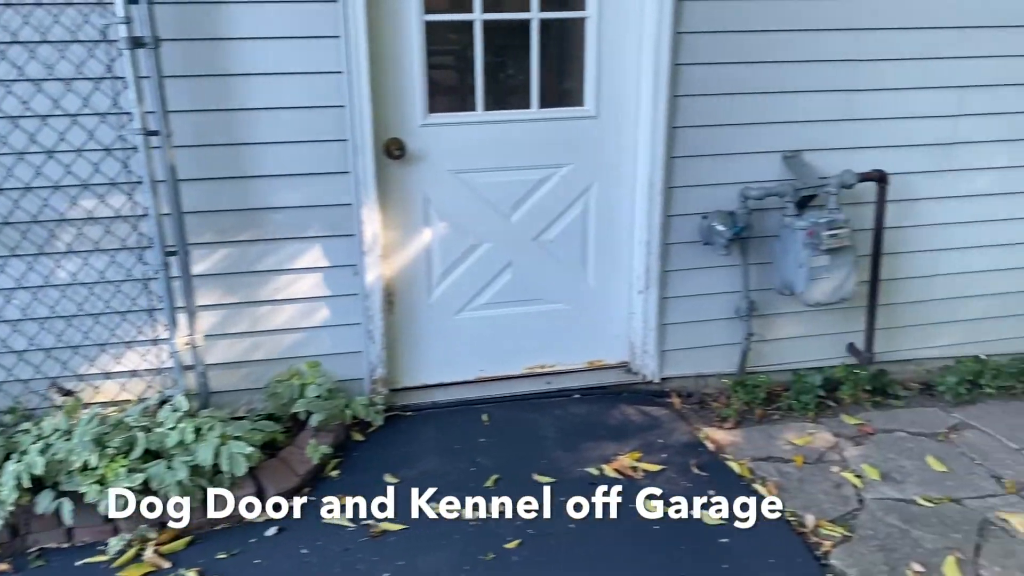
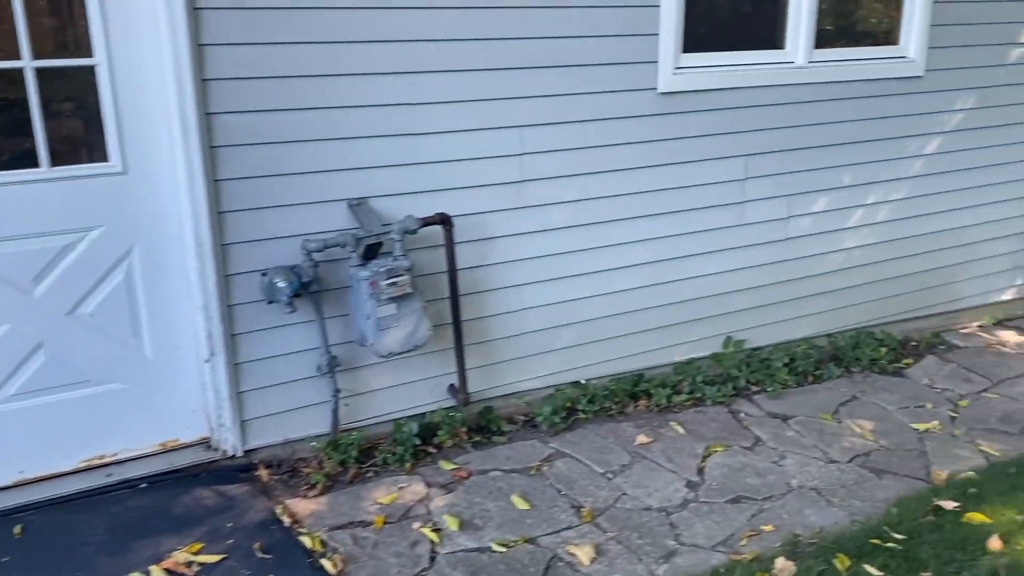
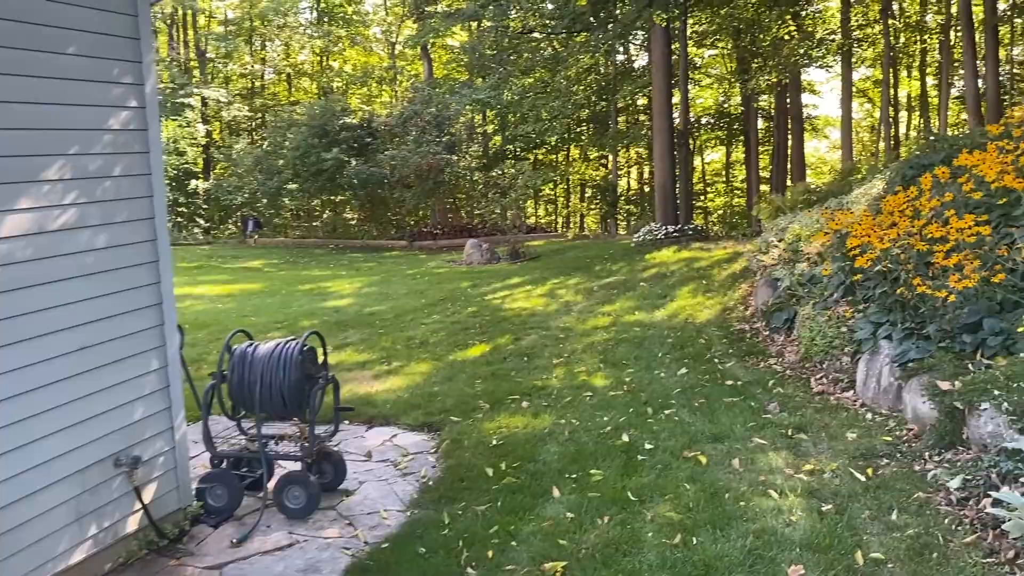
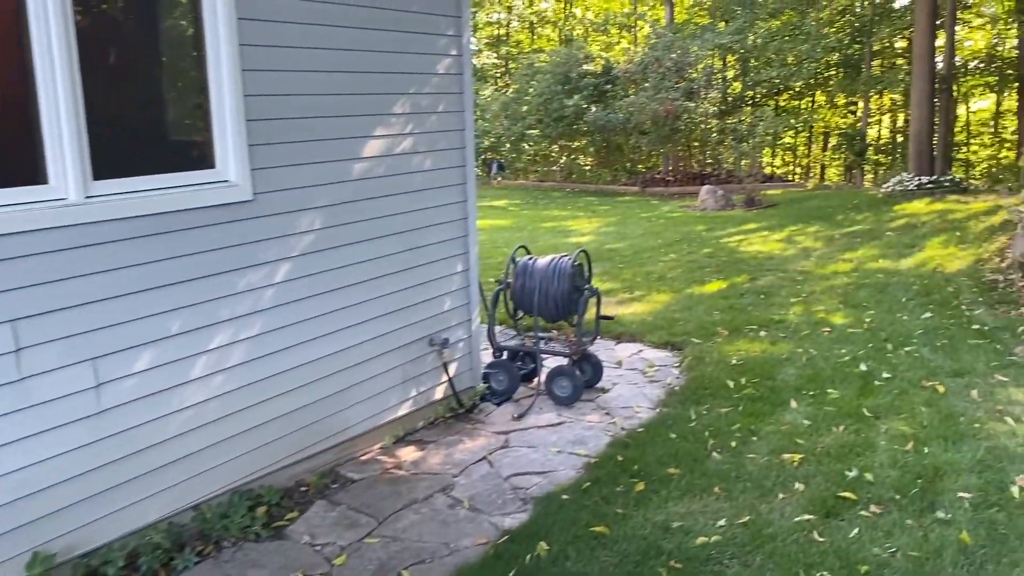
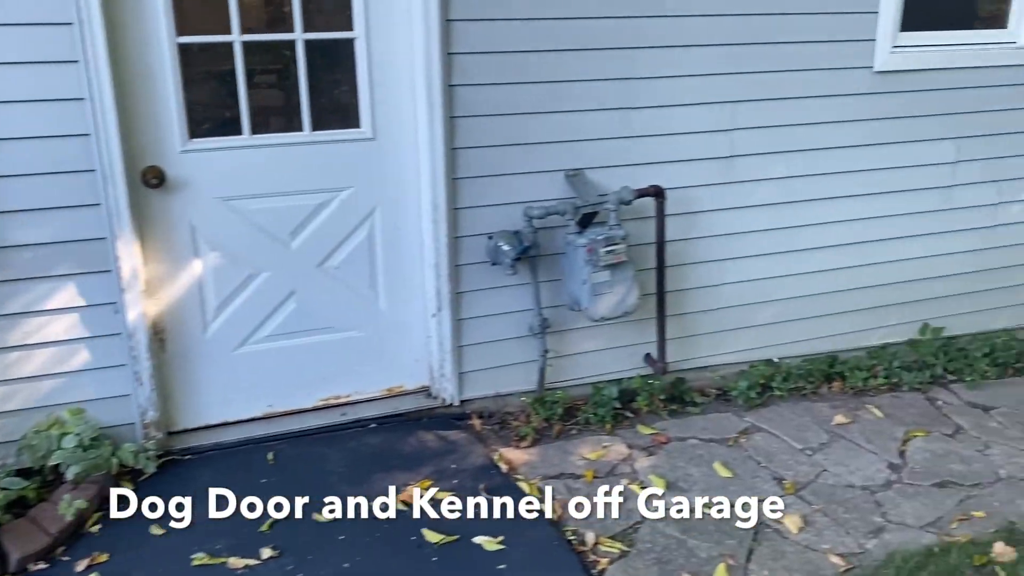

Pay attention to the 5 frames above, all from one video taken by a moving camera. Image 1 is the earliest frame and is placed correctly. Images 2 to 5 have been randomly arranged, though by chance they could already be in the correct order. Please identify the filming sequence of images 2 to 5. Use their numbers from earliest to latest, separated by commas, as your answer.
5, 2, 4, 3
